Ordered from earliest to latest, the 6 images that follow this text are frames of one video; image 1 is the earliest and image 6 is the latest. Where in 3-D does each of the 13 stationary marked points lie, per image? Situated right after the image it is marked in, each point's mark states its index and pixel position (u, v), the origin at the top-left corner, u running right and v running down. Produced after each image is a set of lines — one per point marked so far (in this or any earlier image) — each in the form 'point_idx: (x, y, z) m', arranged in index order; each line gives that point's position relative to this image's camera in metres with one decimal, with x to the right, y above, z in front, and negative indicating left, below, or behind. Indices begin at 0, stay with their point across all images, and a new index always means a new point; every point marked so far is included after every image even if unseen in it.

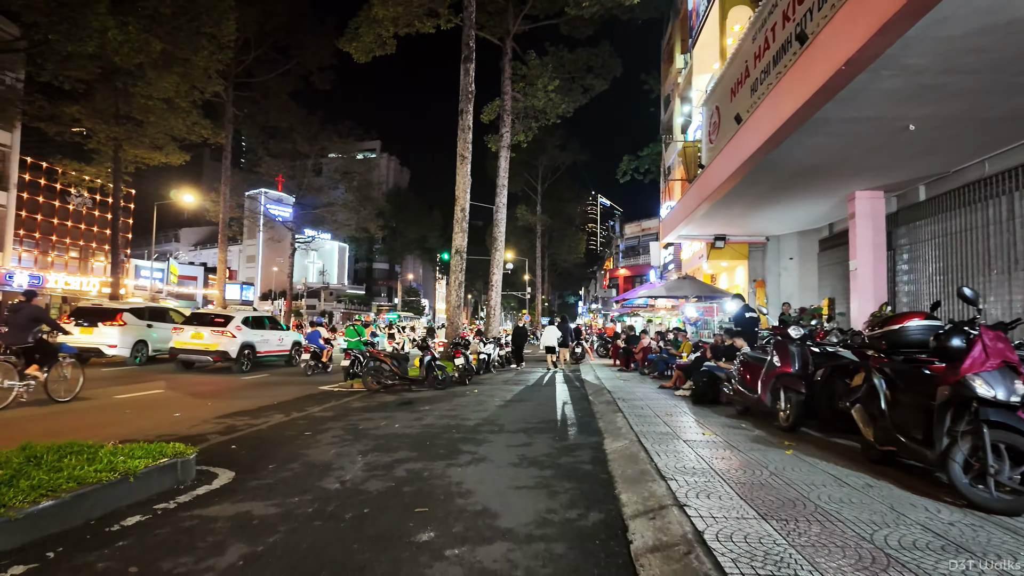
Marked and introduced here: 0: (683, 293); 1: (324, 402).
0: (+4.3, -0.1, +15.0) m
1: (-2.9, -1.8, +9.1) m
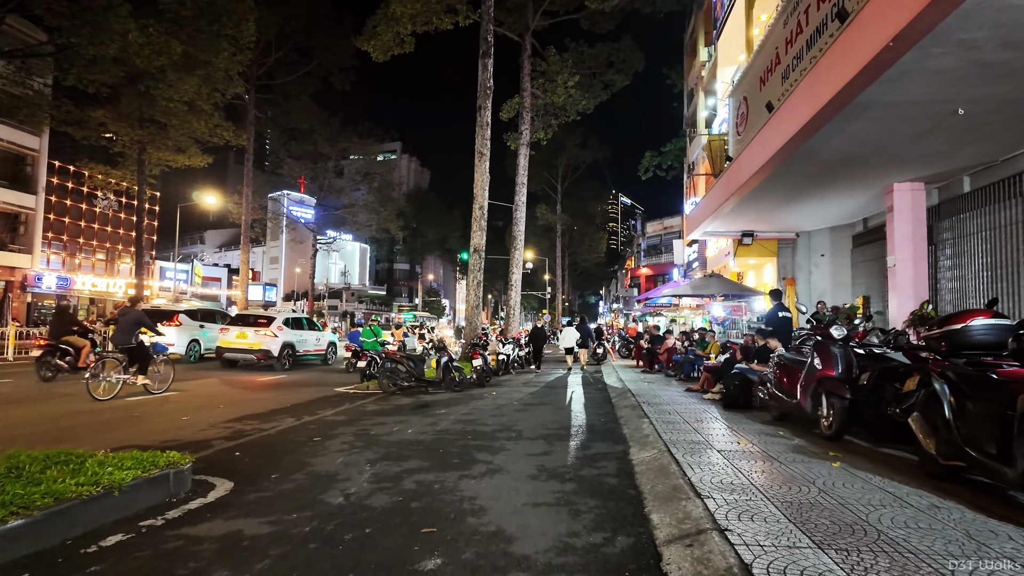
0: (+4.8, -0.1, +14.4) m
1: (-2.6, -1.8, +8.8) m
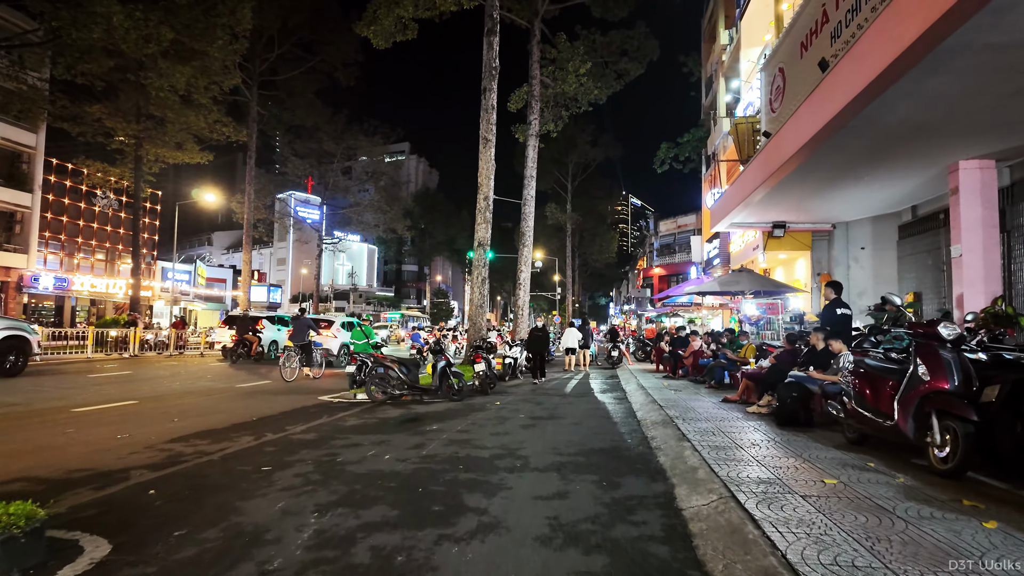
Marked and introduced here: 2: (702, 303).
0: (+5.0, 0.0, +13.0) m
1: (-2.5, -1.7, +7.5) m
2: (+6.2, -0.5, +19.3) m
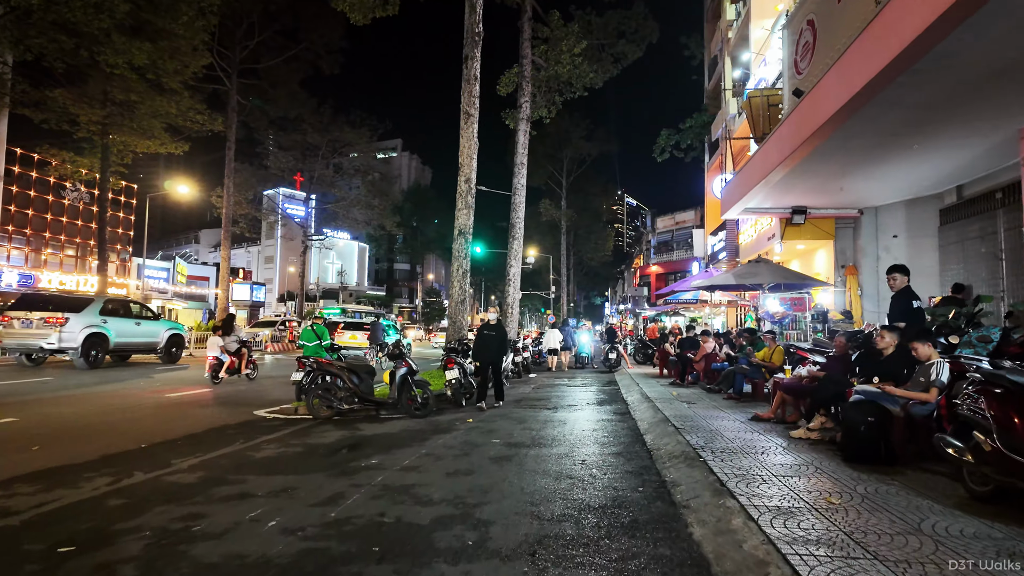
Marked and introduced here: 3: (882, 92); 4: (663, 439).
0: (+4.7, +0.1, +11.2) m
1: (-2.8, -1.5, +5.7) m
2: (+5.8, -0.3, +17.5) m
3: (+4.6, +2.4, +7.3) m
4: (+1.4, -1.4, +5.7) m
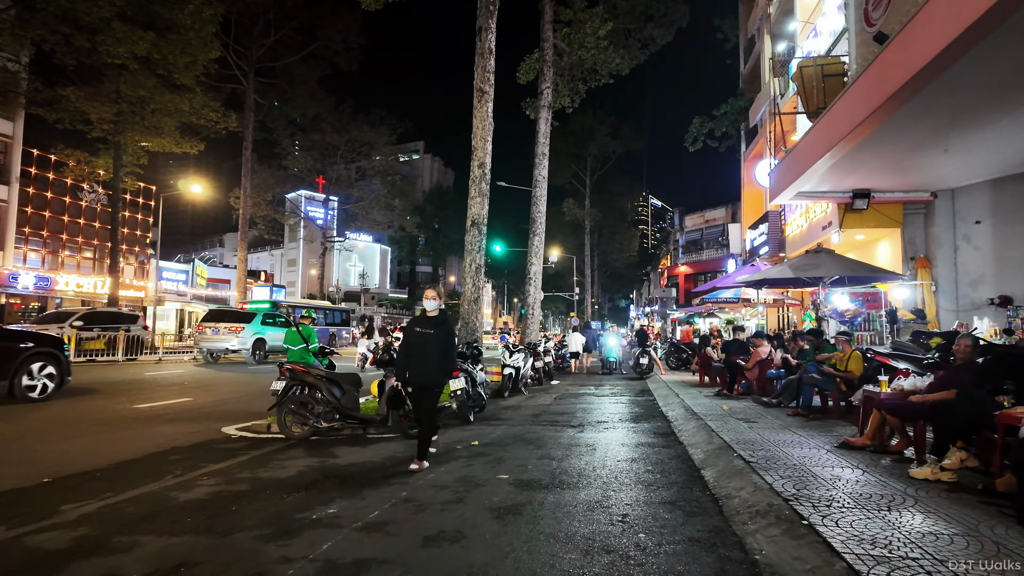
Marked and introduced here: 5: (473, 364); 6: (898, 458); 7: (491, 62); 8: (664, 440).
0: (+5.0, +0.2, +9.6) m
1: (-2.7, -1.4, +4.3) m
2: (+6.3, -0.3, +15.8) m
3: (+4.7, +2.5, +5.7) m
4: (+1.5, -1.3, +4.1) m
5: (-0.6, -1.1, +8.9) m
6: (+3.1, -1.3, +4.7) m
7: (-0.4, +4.8, +12.7) m
8: (+1.6, -1.5, +6.1) m
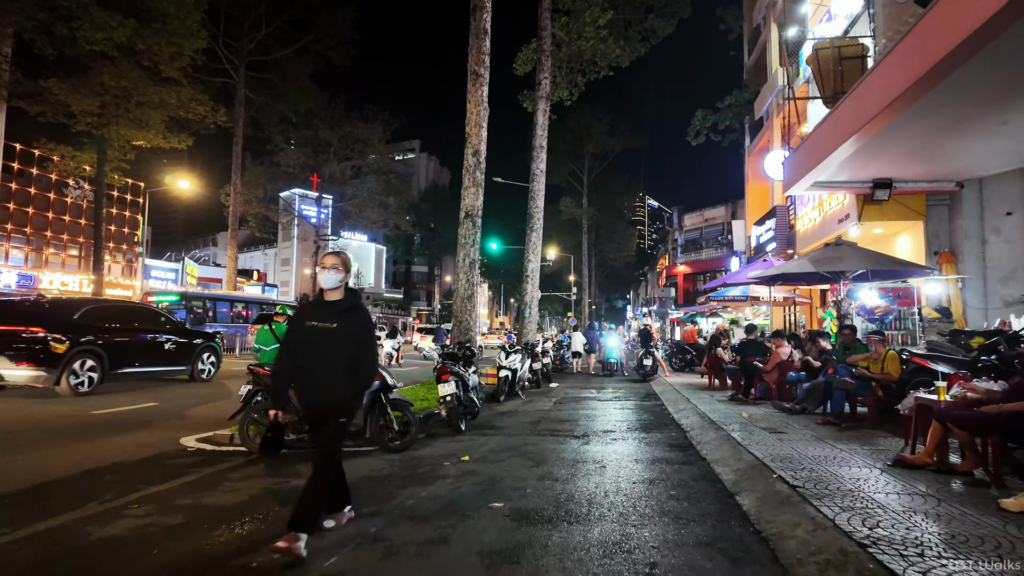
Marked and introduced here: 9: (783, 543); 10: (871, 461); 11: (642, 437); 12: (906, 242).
0: (+4.9, +0.3, +8.8) m
1: (-2.8, -1.3, +3.5) m
2: (+6.2, -0.2, +15.1) m
3: (+4.7, +2.6, +4.9) m
4: (+1.5, -1.2, +3.4) m
5: (-0.6, -1.0, +8.1) m
6: (+3.0, -1.3, +3.9) m
7: (-0.5, +4.9, +11.9) m
8: (+1.5, -1.5, +5.3) m
9: (+1.3, -1.2, +3.0) m
10: (+2.8, -1.3, +4.8) m
11: (+1.4, -1.5, +6.2) m
12: (+7.8, +0.9, +11.8) m
